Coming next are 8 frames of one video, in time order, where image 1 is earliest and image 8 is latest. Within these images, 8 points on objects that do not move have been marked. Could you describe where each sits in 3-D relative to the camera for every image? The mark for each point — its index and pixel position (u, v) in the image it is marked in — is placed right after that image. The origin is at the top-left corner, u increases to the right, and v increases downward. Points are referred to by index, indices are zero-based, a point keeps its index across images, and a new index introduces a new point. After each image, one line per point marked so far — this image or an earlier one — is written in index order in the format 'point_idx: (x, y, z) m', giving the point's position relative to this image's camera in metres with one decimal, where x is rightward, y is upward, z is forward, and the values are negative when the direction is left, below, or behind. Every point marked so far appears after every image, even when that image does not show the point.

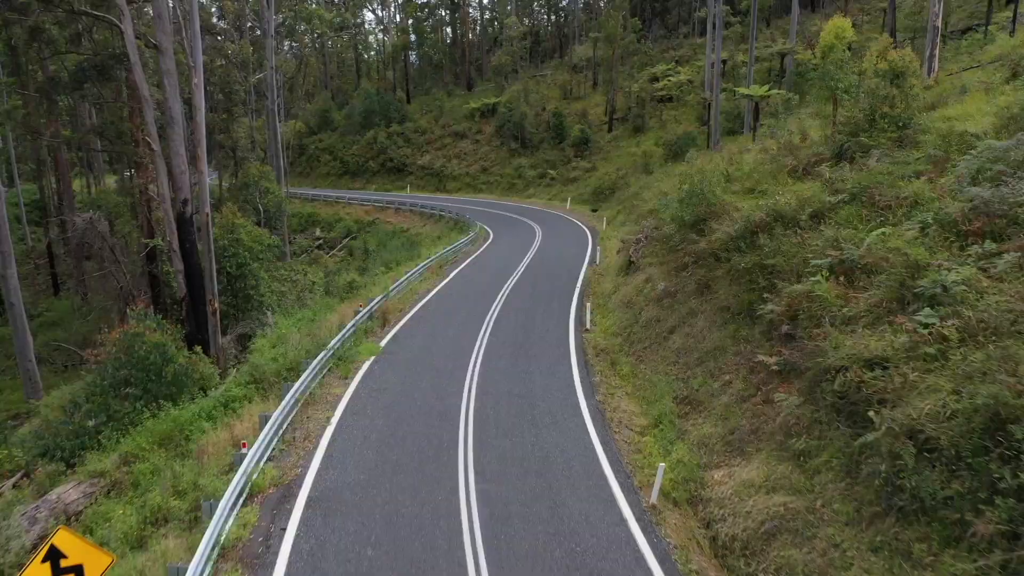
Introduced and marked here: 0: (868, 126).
0: (+6.2, +2.8, +14.3) m
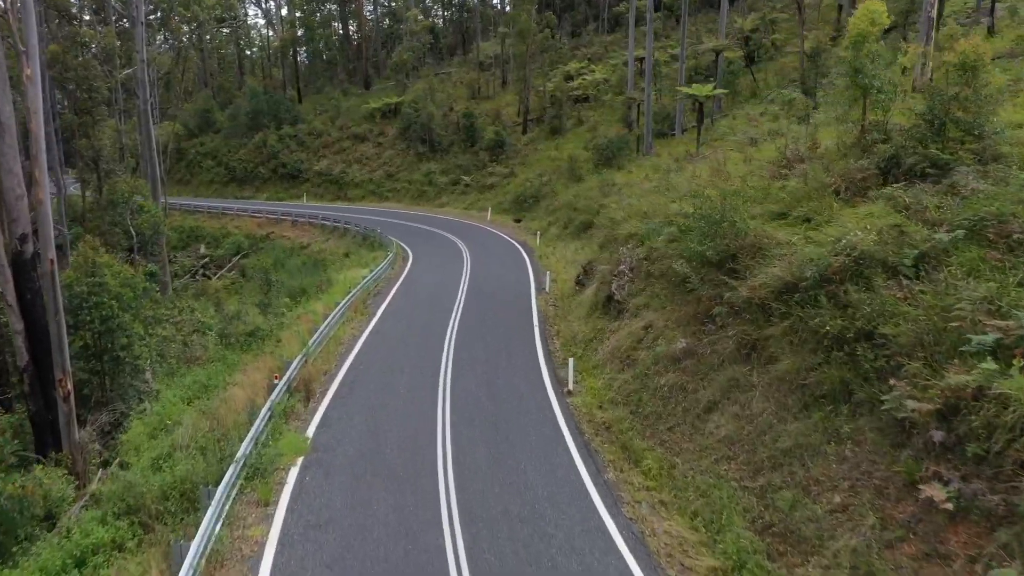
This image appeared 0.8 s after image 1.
0: (+5.8, +2.1, +11.4) m
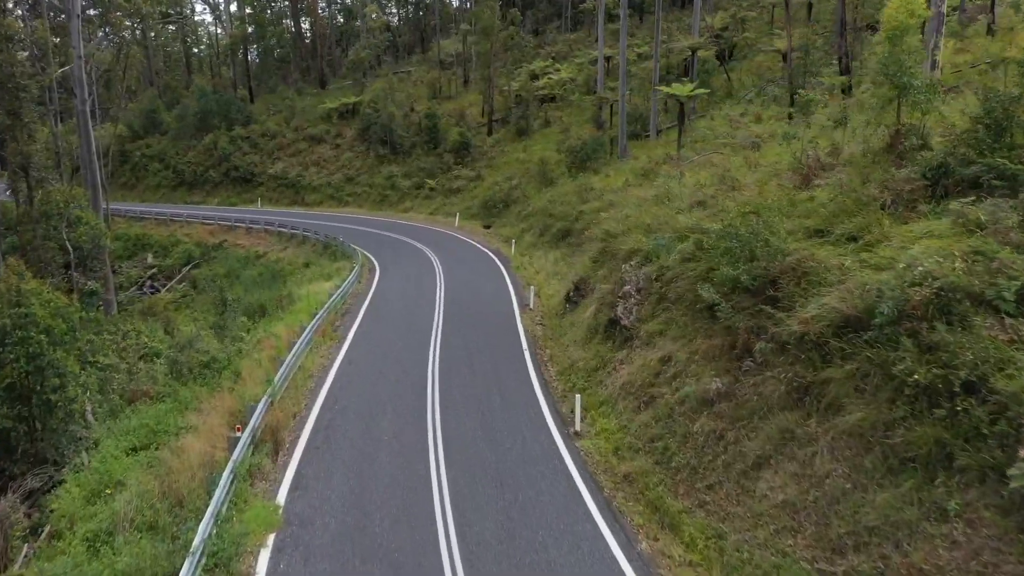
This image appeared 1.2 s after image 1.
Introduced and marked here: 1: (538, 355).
0: (+5.8, +1.8, +10.1) m
1: (+0.5, -1.2, +15.1) m
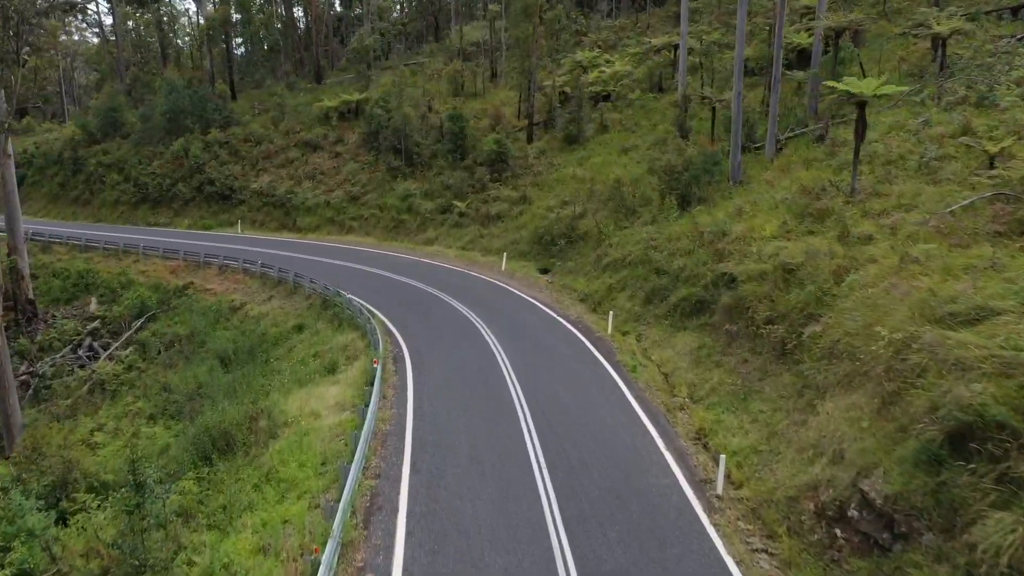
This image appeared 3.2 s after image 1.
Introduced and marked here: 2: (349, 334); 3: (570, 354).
0: (+8.0, -0.3, +1.3) m
1: (+2.6, -3.3, +6.2) m
2: (-4.0, -1.1, +20.0) m
3: (+1.1, -1.3, +16.3) m
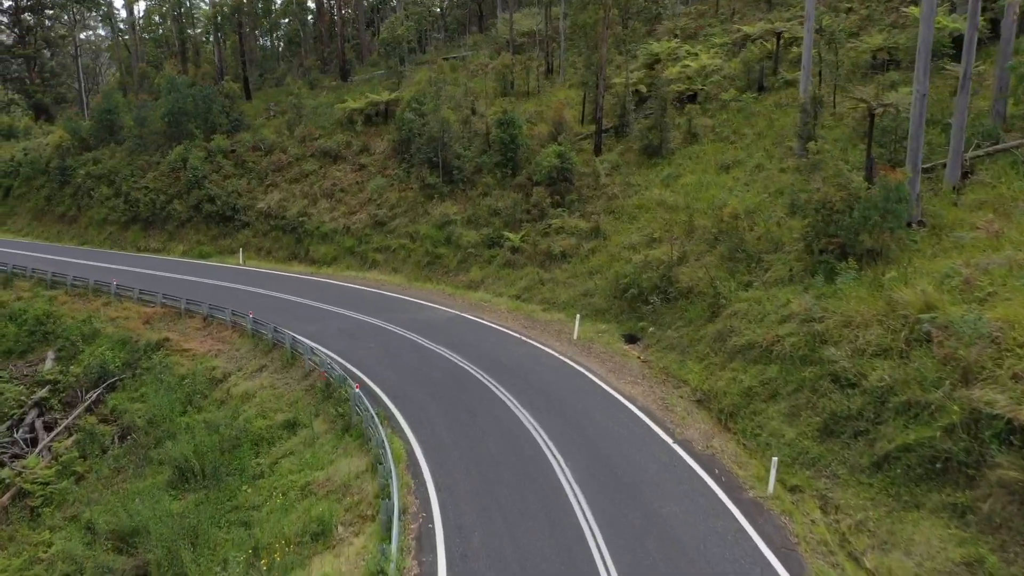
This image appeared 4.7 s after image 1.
0: (+8.5, -2.1, -5.8) m
1: (+3.3, -5.0, -0.6) m
2: (-2.6, -2.7, +13.4) m
3: (+2.4, -3.0, +9.5) m
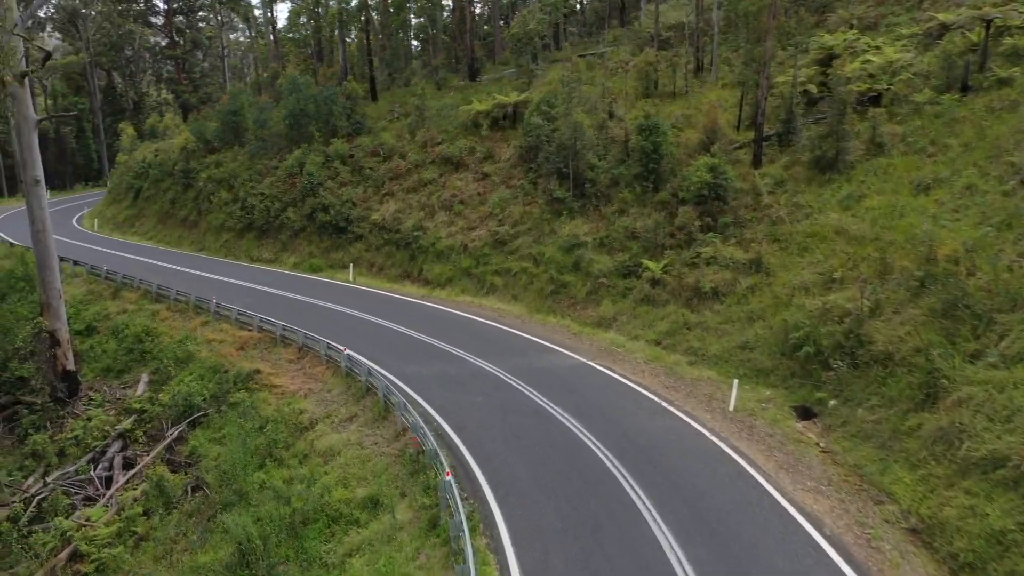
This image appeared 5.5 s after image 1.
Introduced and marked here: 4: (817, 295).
0: (+7.0, -3.3, -10.5) m
1: (+2.6, -6.0, -4.5) m
2: (-0.9, -3.5, +10.3) m
3: (+3.3, -4.0, +5.6) m
4: (+5.9, -0.1, +16.1) m
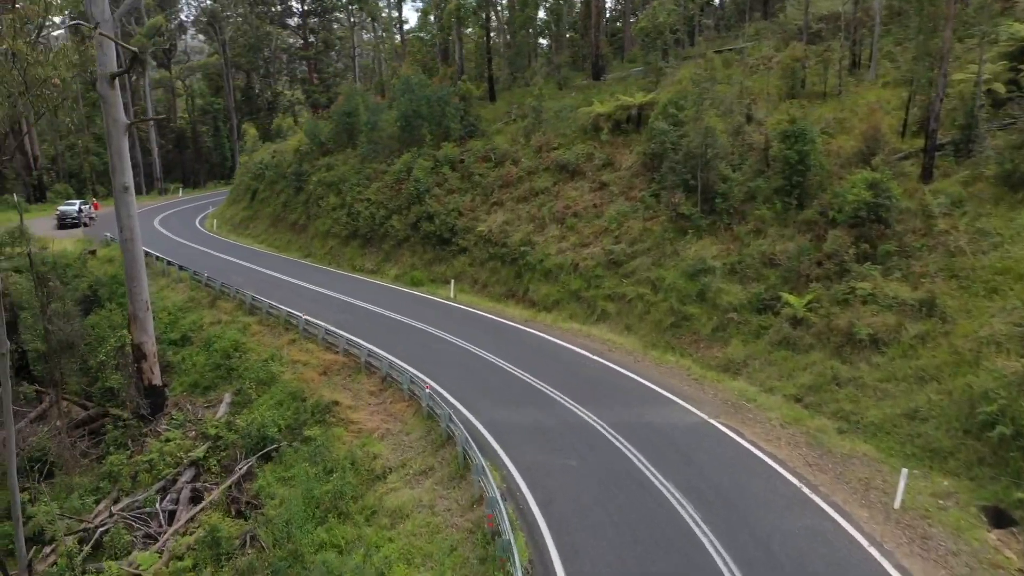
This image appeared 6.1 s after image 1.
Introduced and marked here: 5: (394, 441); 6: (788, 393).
0: (+4.4, -4.2, -13.9) m
1: (+0.9, -6.8, -7.4) m
2: (-0.2, -4.1, +7.8) m
3: (+3.3, -4.7, +2.6) m
4: (+7.6, -1.0, +12.5) m
5: (-2.2, -2.8, +15.6) m
6: (+4.9, -1.8, +14.8) m
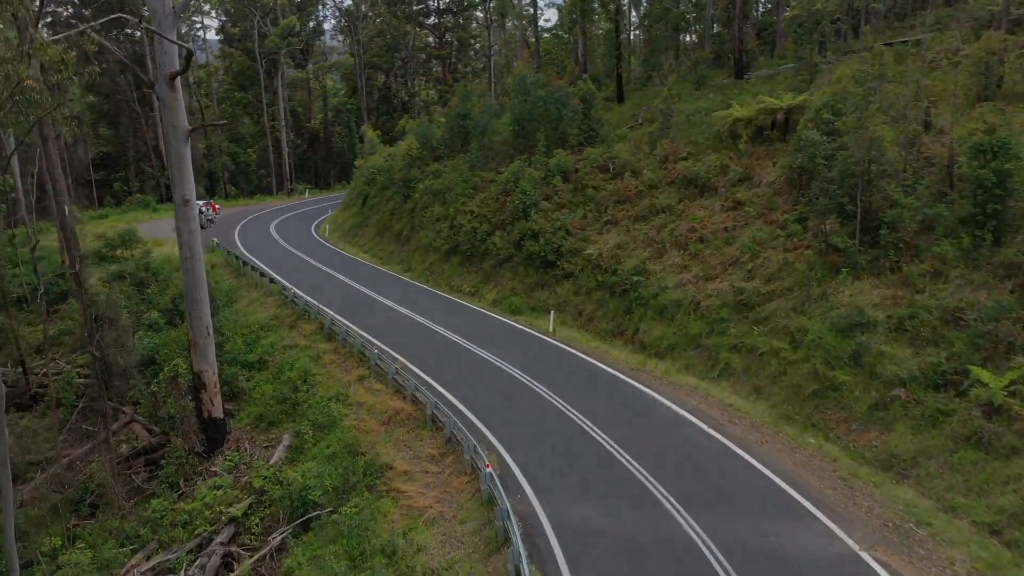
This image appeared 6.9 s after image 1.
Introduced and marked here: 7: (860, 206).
0: (+0.5, -5.2, -17.7) m
1: (-2.0, -7.6, -10.6) m
2: (-0.4, -5.0, +4.5) m
3: (+2.1, -5.7, -1.2) m
4: (+8.2, -2.1, +7.8) m
5: (-1.0, -3.6, +12.6) m
6: (+5.9, -2.9, +10.6) m
7: (+7.1, +1.7, +16.9) m
